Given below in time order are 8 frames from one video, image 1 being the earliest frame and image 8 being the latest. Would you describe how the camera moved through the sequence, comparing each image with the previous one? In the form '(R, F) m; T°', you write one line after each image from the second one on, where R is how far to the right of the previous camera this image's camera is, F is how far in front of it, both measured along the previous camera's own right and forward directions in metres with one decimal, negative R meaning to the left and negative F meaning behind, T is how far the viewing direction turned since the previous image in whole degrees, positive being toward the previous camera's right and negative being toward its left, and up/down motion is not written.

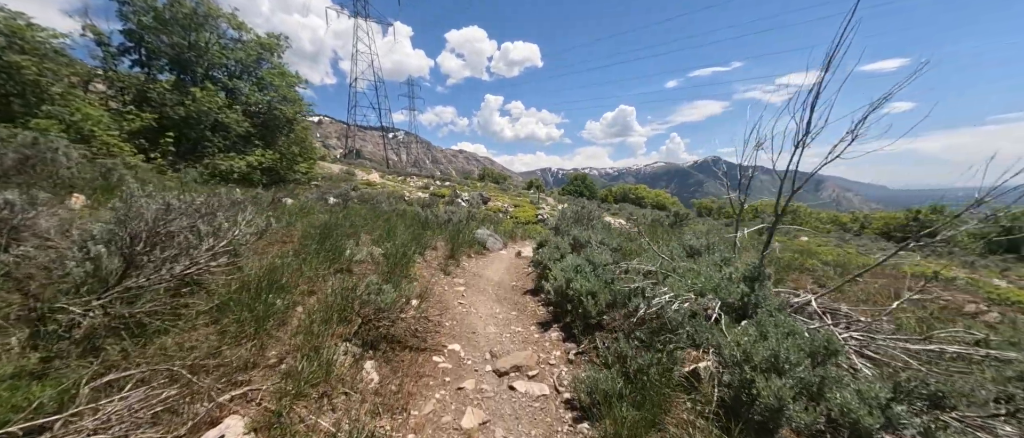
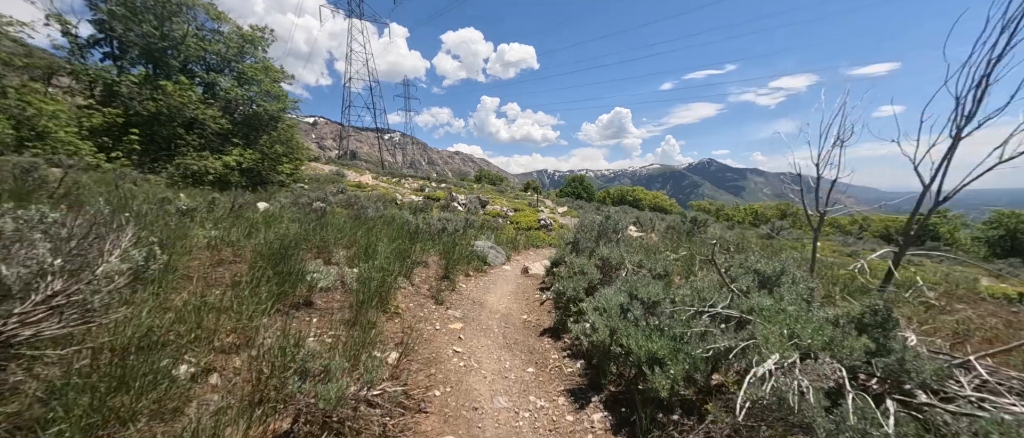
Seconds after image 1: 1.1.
(-0.2, +1.4) m; +1°
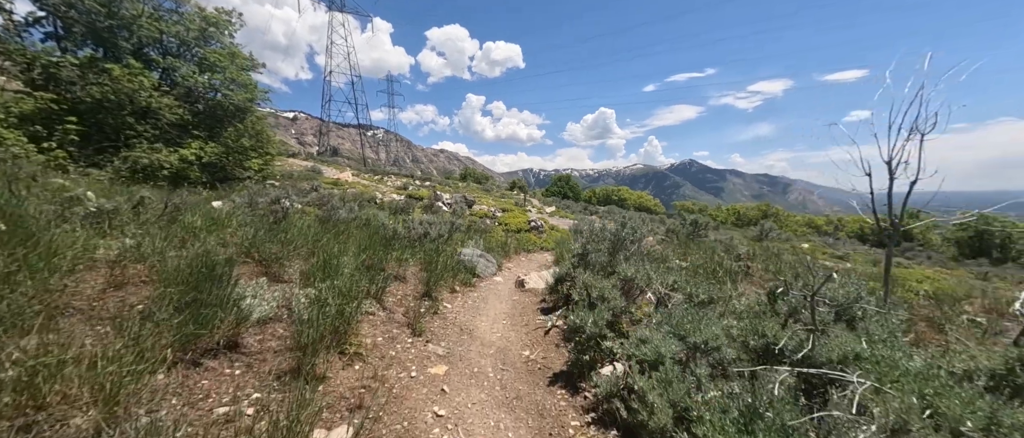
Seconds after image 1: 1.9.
(-0.1, +1.1) m; +2°
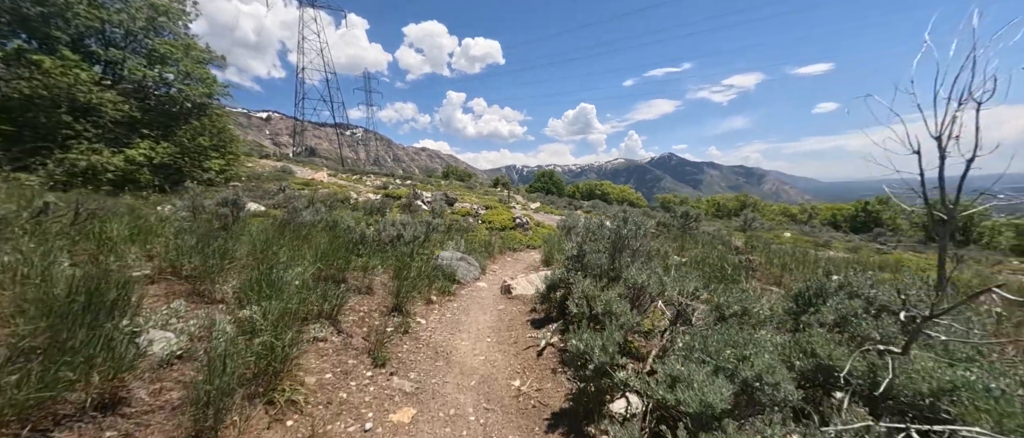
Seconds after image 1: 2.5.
(0.0, +0.8) m; +3°
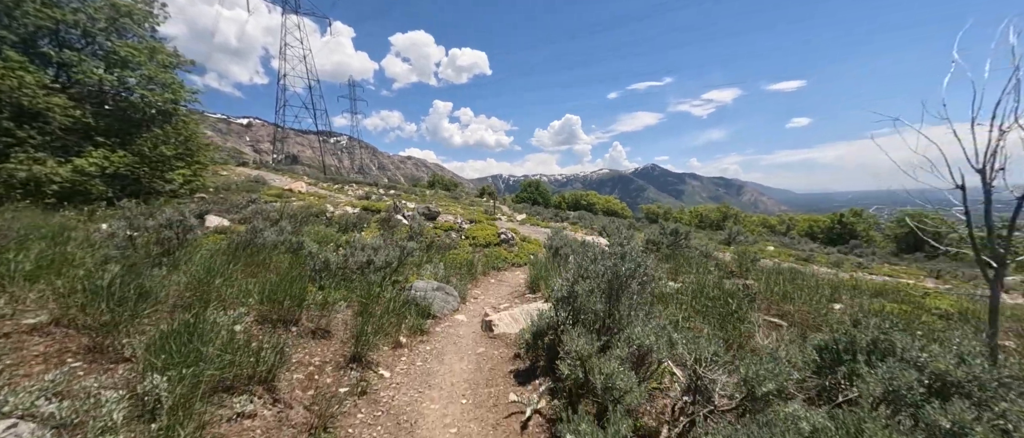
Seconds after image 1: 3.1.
(+0.1, +0.6) m; +2°
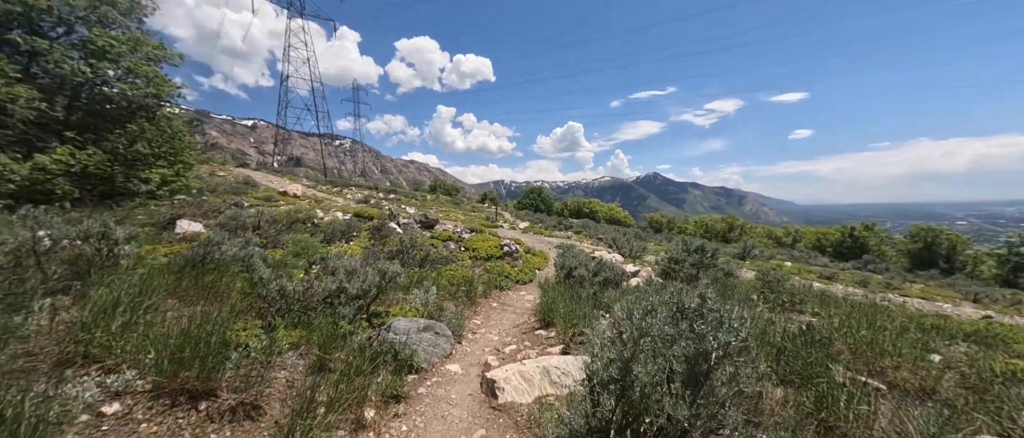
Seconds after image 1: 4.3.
(-0.1, +1.3) m; 0°
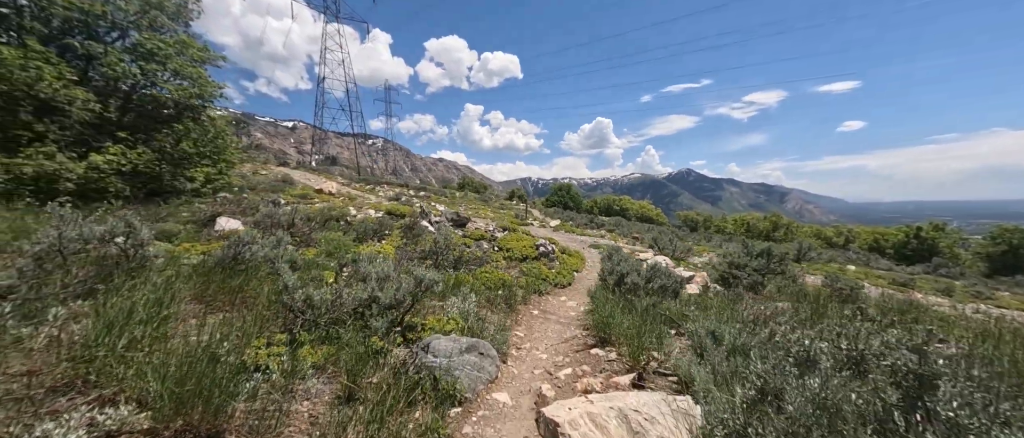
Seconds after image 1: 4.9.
(-0.3, +0.7) m; -4°
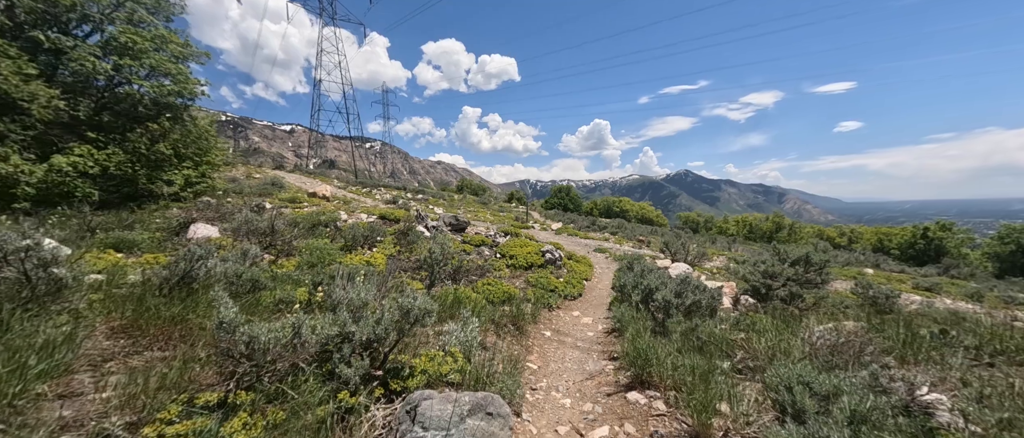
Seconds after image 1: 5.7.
(-0.2, +1.1) m; 0°
